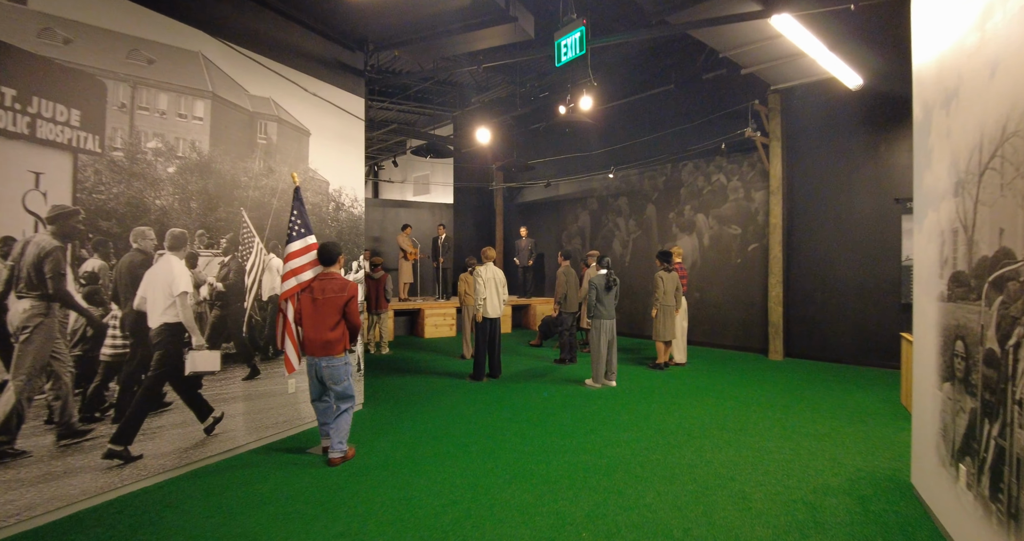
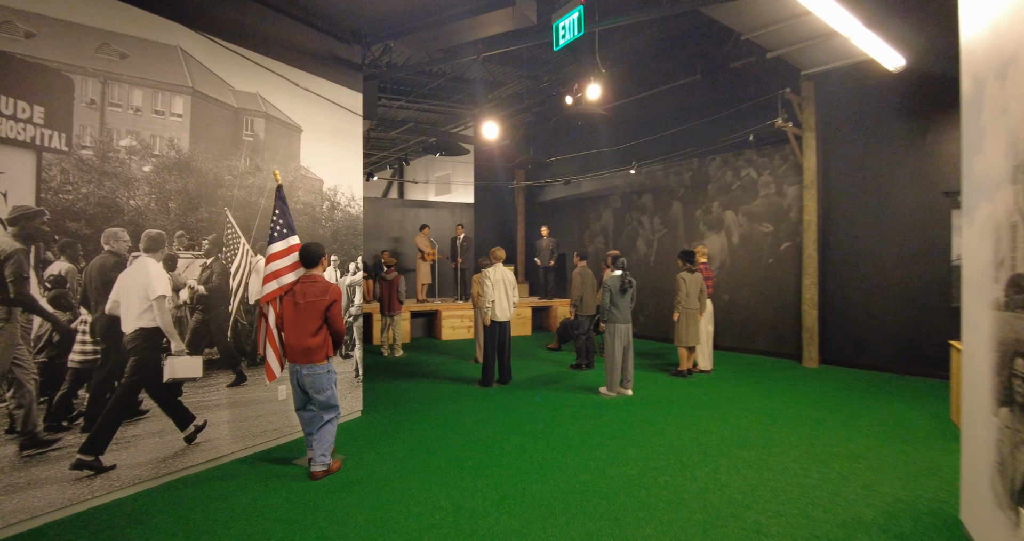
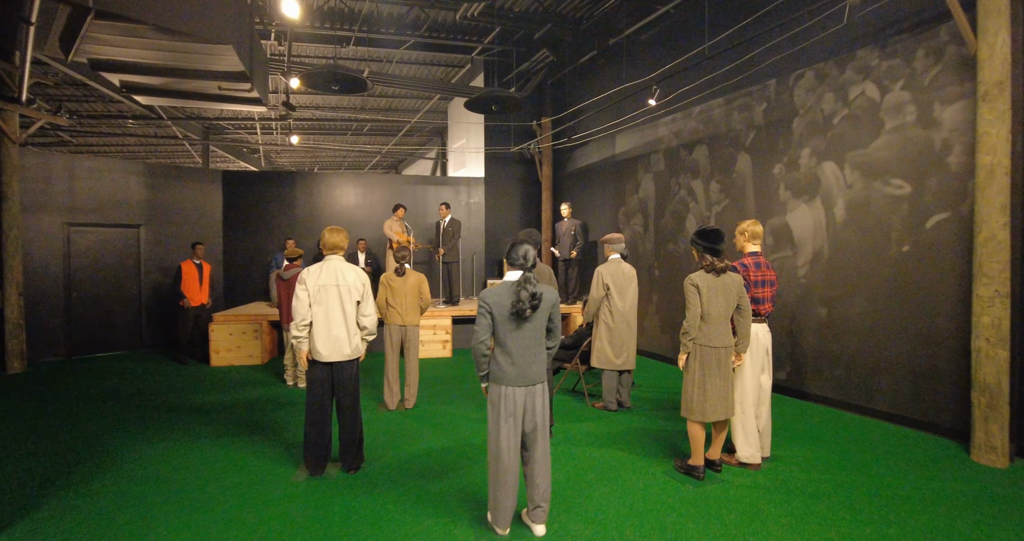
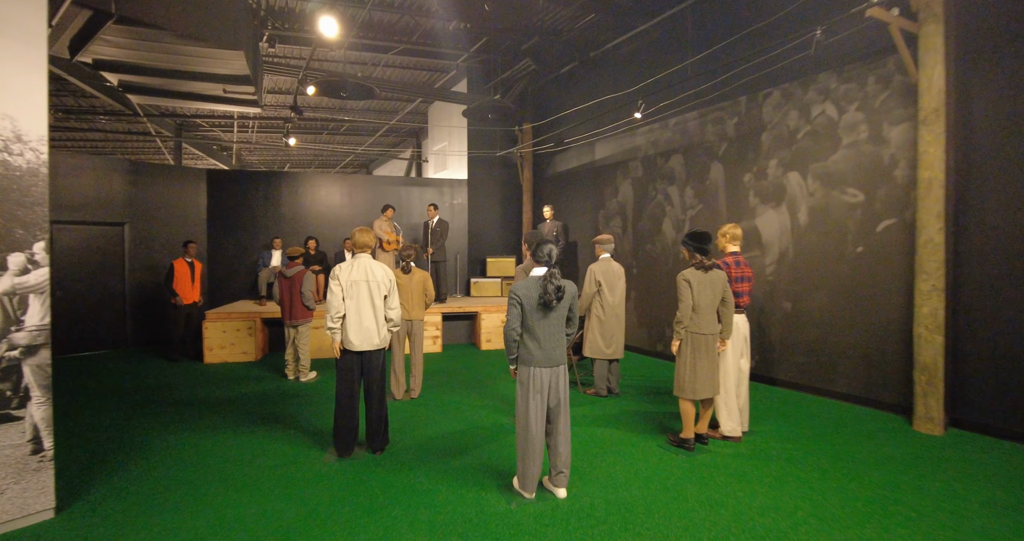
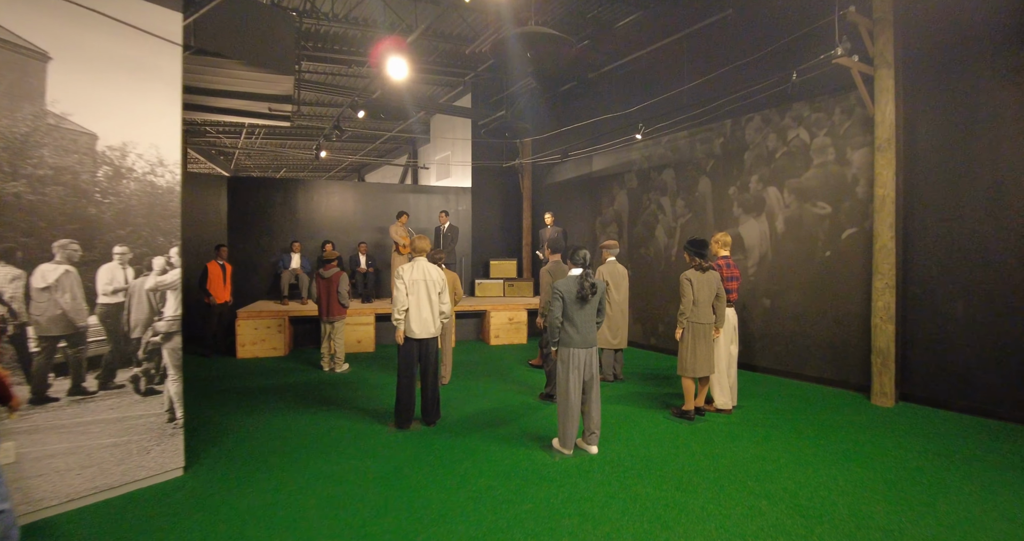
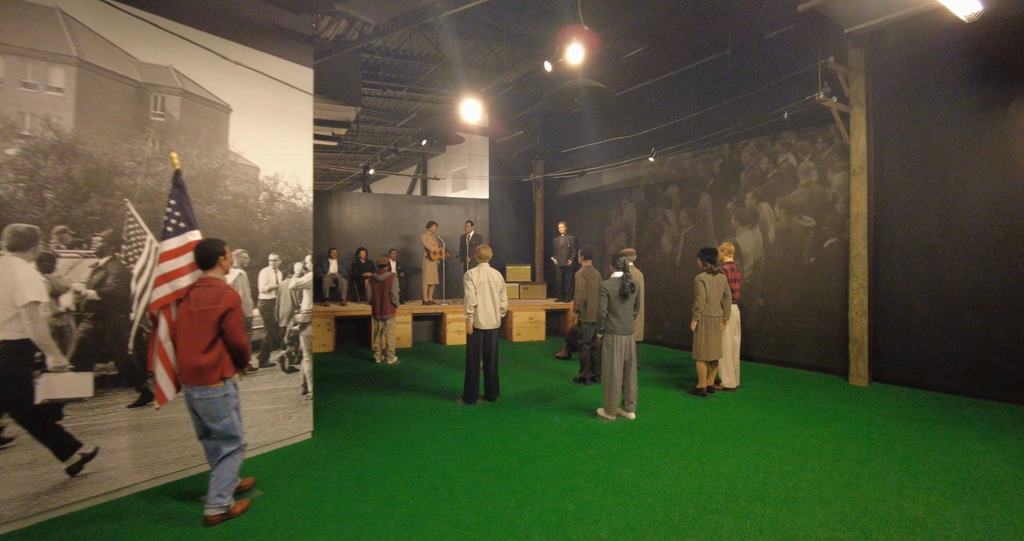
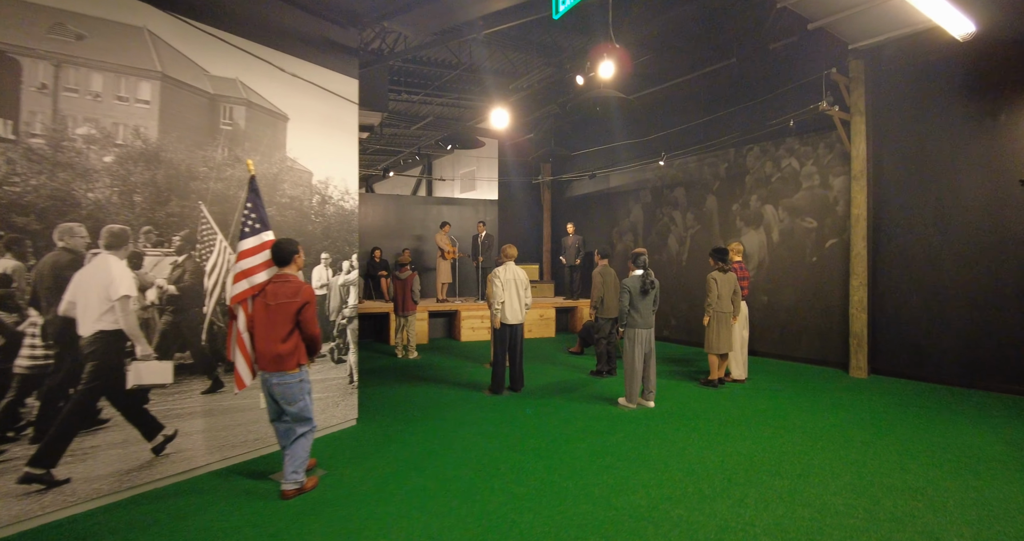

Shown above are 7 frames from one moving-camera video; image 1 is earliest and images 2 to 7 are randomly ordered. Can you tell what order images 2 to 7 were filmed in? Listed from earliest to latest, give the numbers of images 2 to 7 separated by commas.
2, 7, 6, 5, 4, 3
